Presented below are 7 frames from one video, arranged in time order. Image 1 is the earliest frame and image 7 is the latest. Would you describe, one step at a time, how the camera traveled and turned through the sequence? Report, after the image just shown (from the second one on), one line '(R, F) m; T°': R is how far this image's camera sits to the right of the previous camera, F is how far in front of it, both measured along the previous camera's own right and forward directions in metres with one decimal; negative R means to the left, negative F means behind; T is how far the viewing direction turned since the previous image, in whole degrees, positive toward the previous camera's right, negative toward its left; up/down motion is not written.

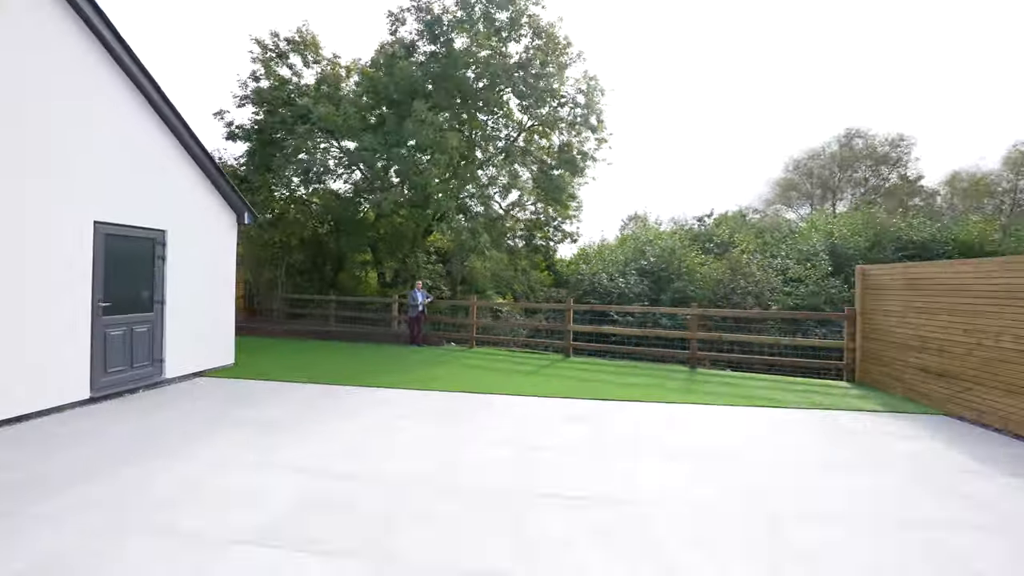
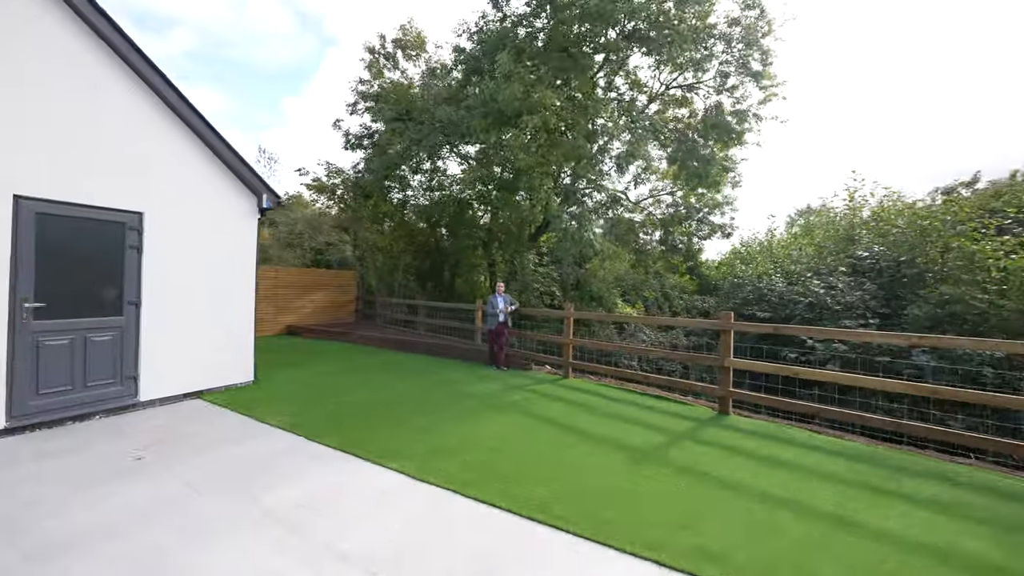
(+0.3, +3.1) m; -20°
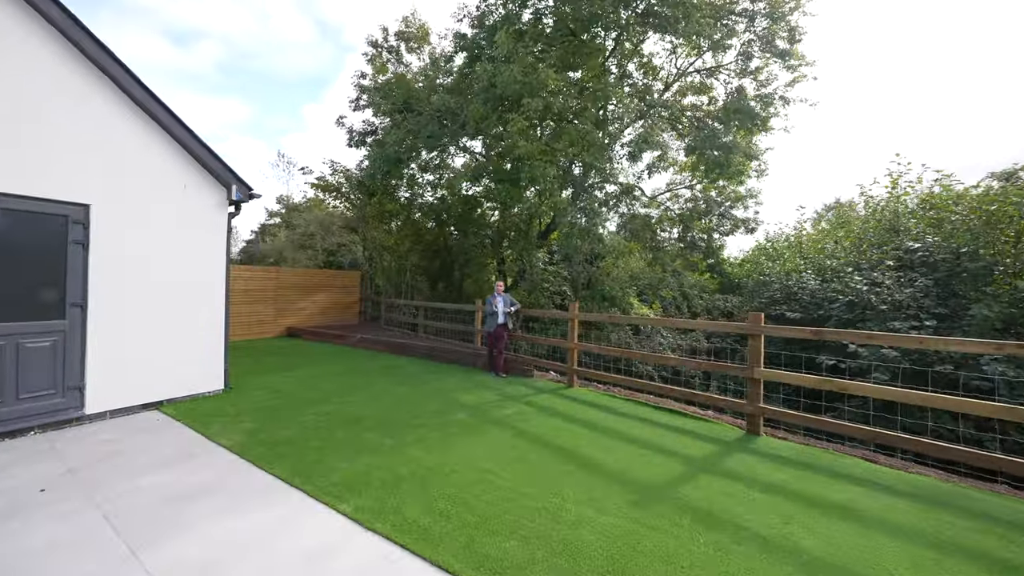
(+0.3, +0.7) m; -3°
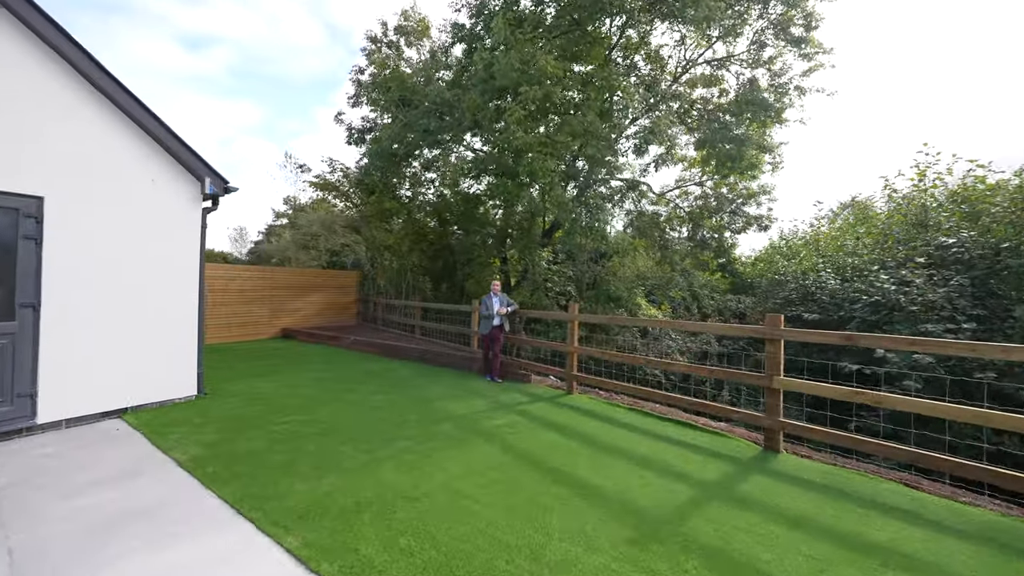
(+0.2, +0.4) m; -1°
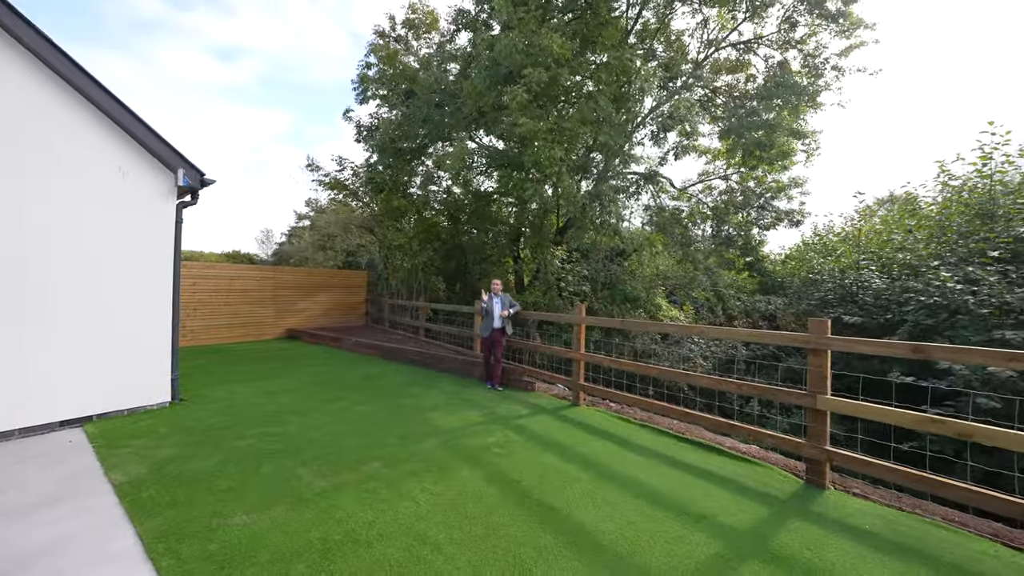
(+0.3, +0.6) m; -3°
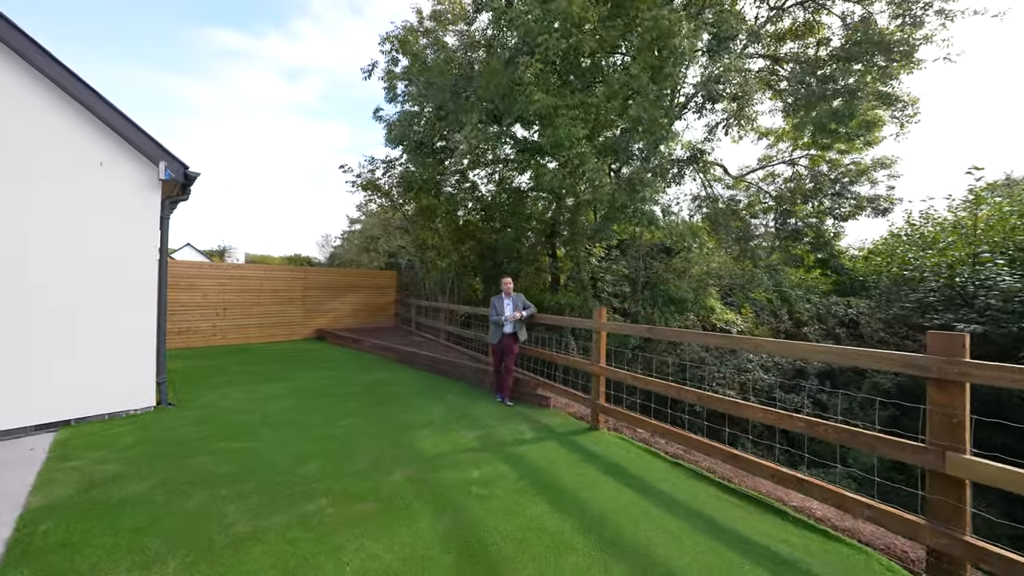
(+0.5, +0.8) m; -7°
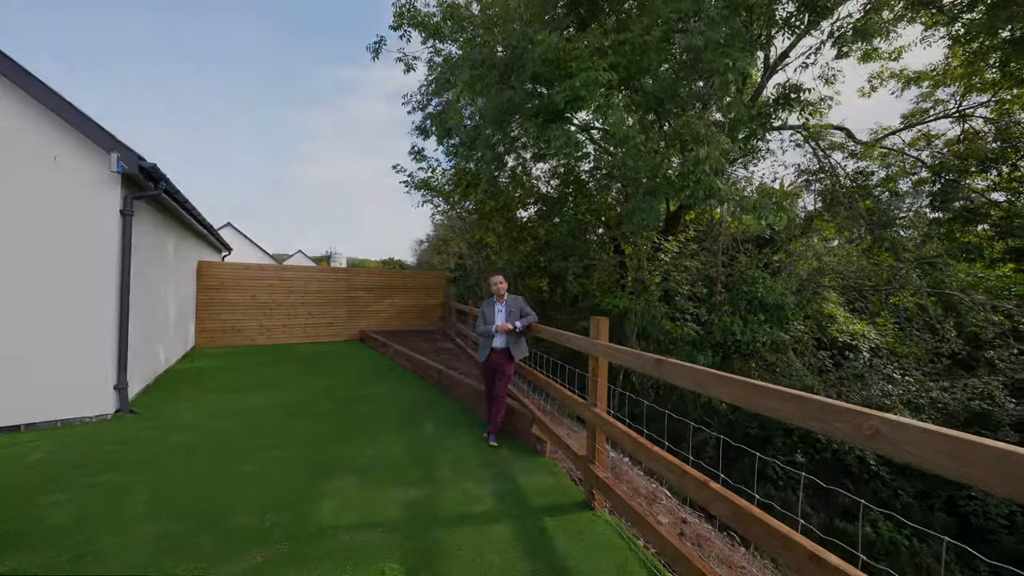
(+1.0, +1.4) m; -13°
